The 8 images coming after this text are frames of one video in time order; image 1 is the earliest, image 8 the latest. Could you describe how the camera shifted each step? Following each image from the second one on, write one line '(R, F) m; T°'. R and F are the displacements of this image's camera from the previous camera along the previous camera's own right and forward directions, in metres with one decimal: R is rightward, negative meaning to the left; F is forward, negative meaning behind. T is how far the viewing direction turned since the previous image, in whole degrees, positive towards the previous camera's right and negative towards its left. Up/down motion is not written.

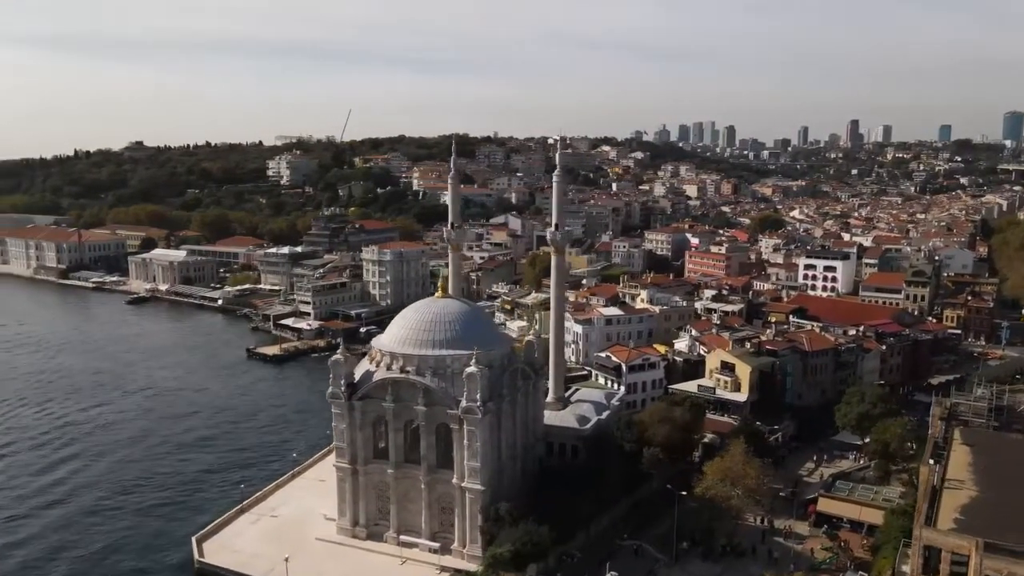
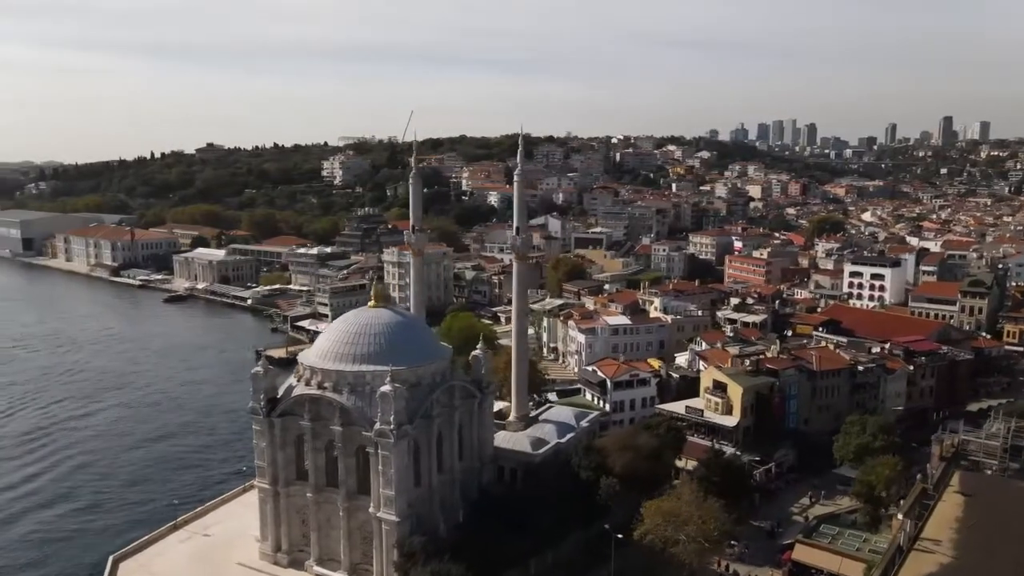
(+2.0, +1.1) m; -6°
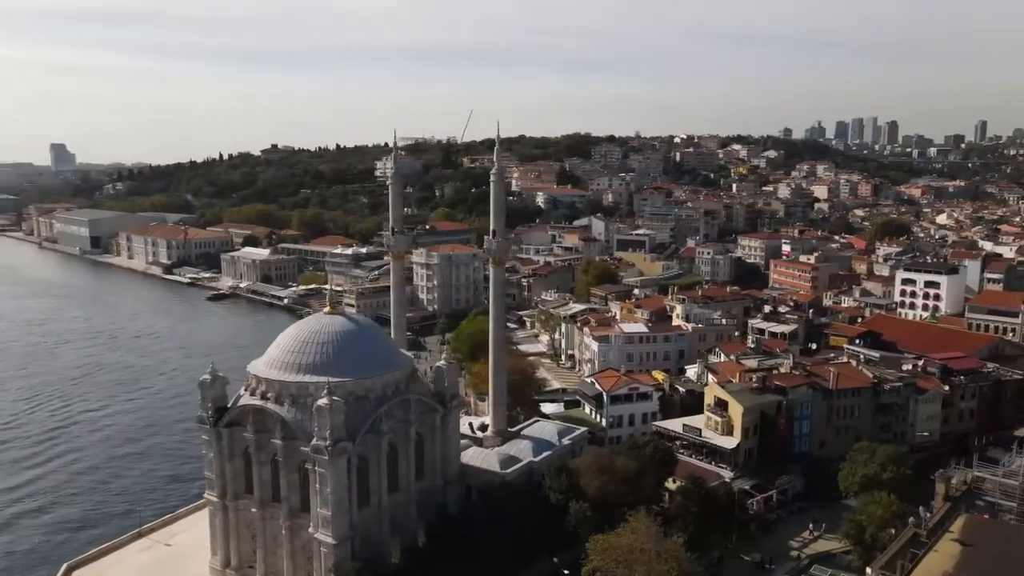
(+1.5, +0.8) m; -5°
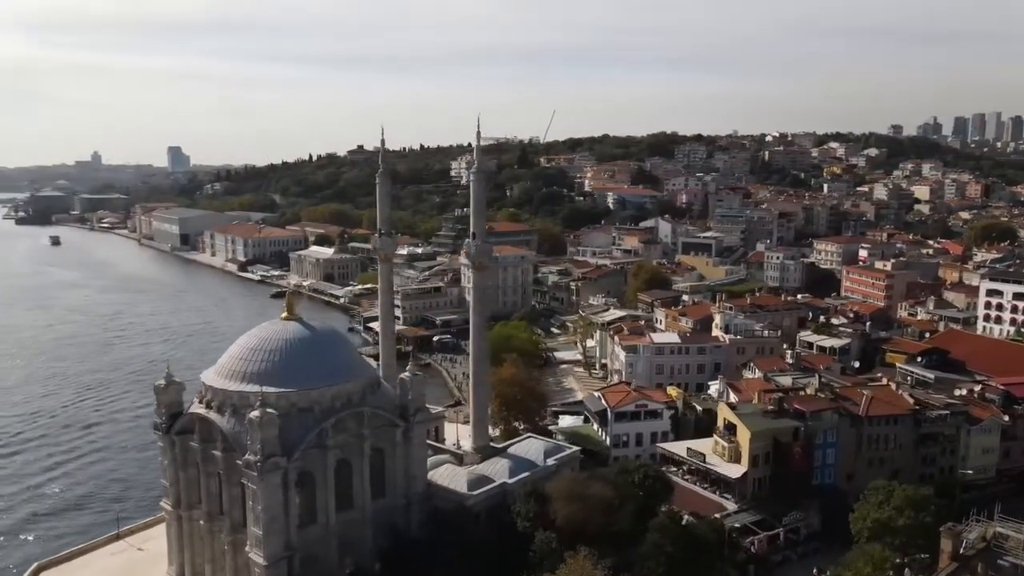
(+1.6, +0.9) m; -7°
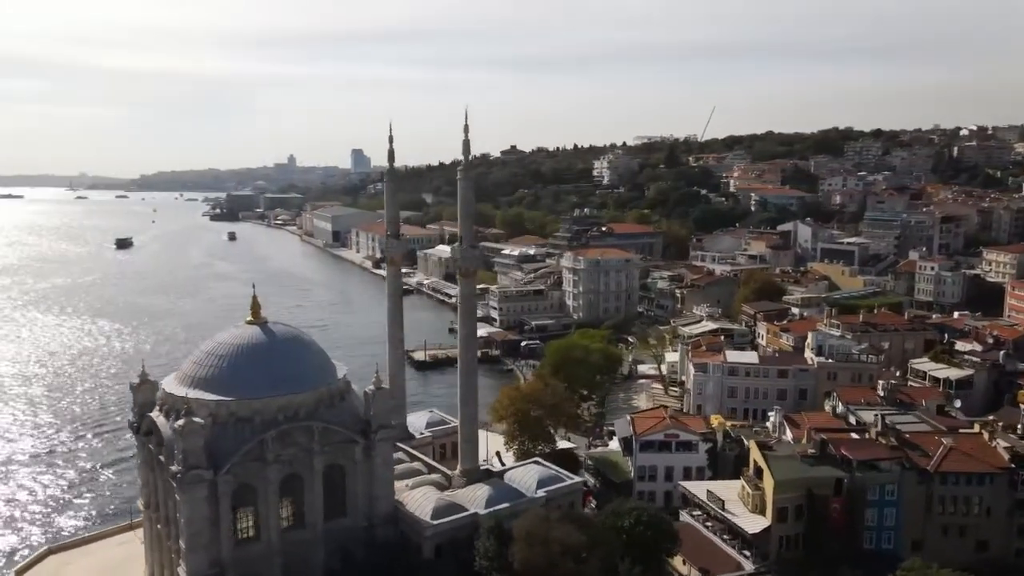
(+2.4, +1.3) m; -13°
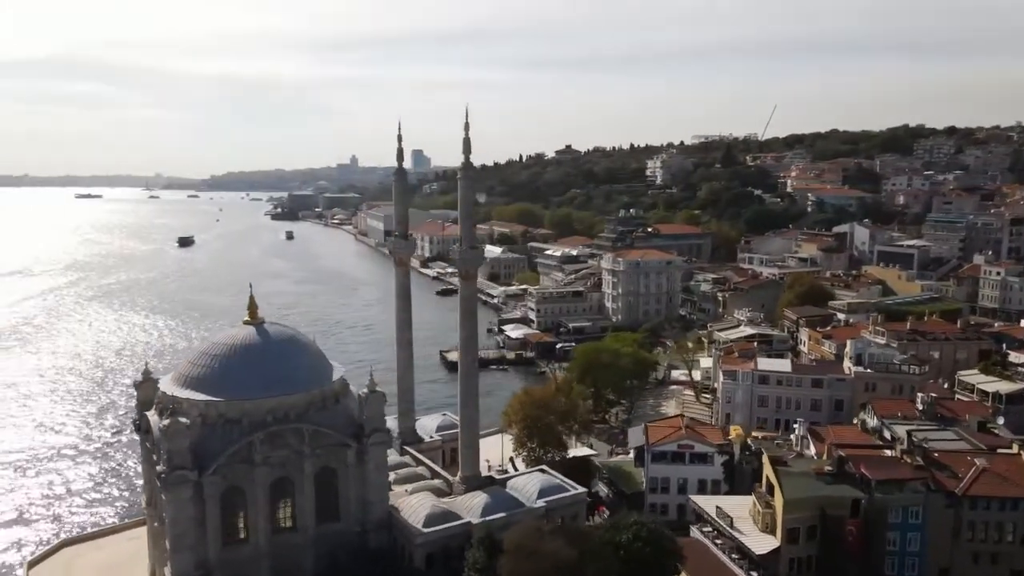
(+0.8, +0.3) m; -5°
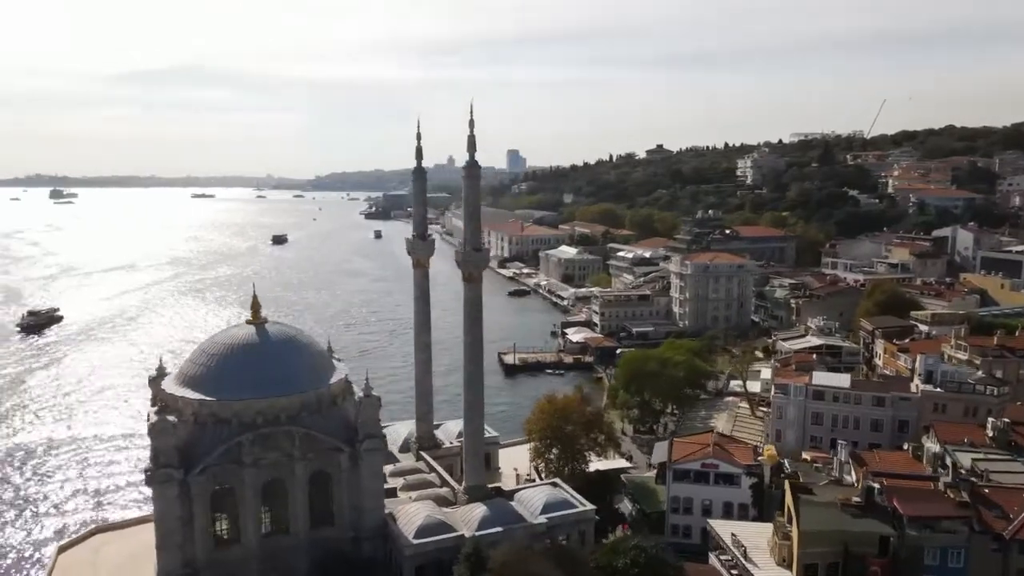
(+1.1, +0.5) m; -7°
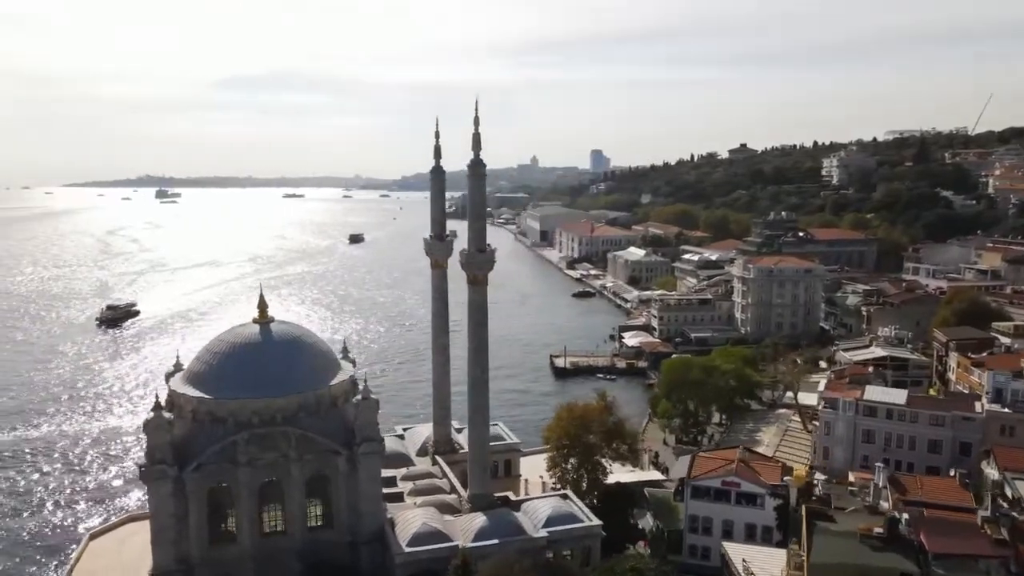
(+1.0, +0.4) m; -6°
